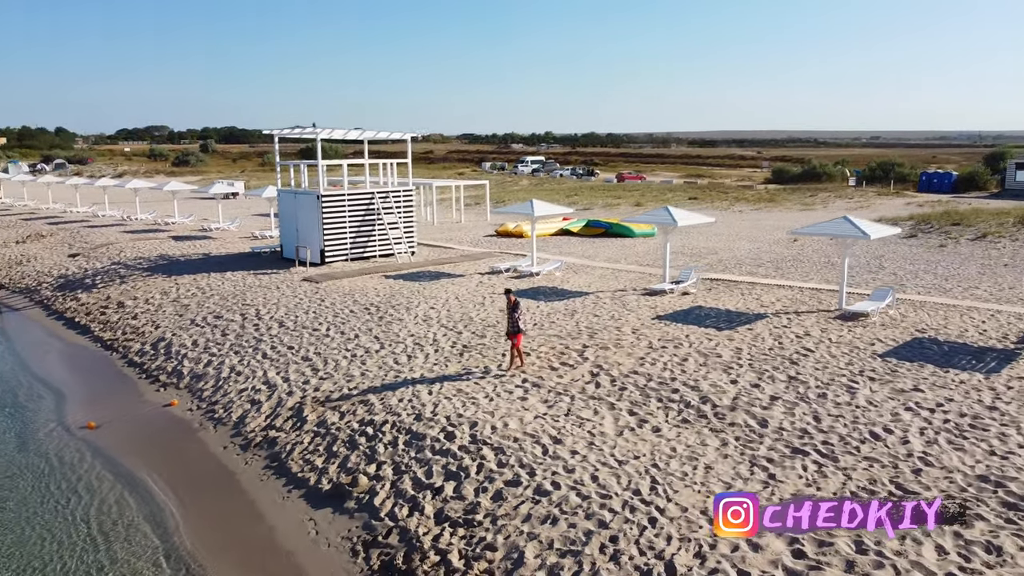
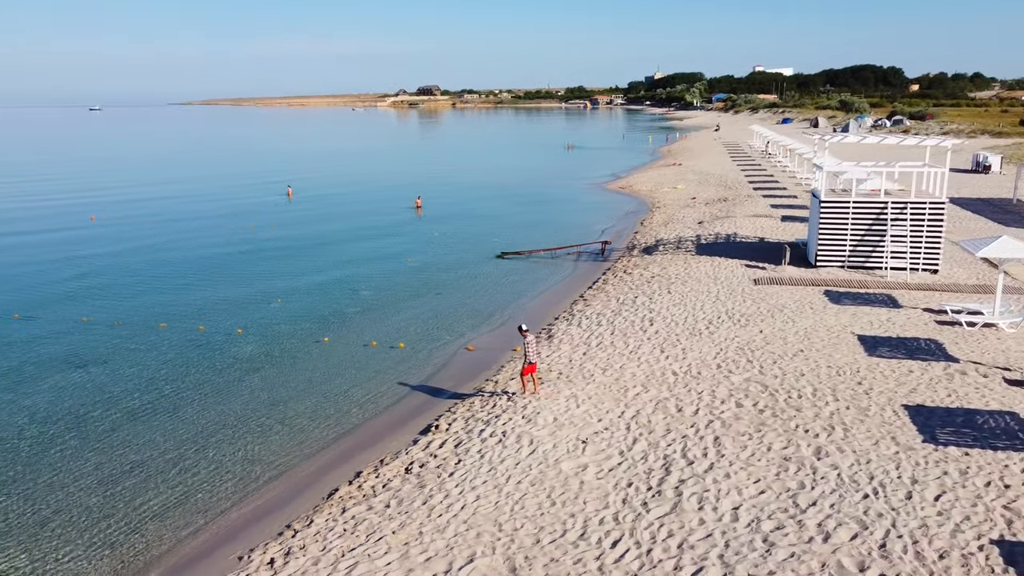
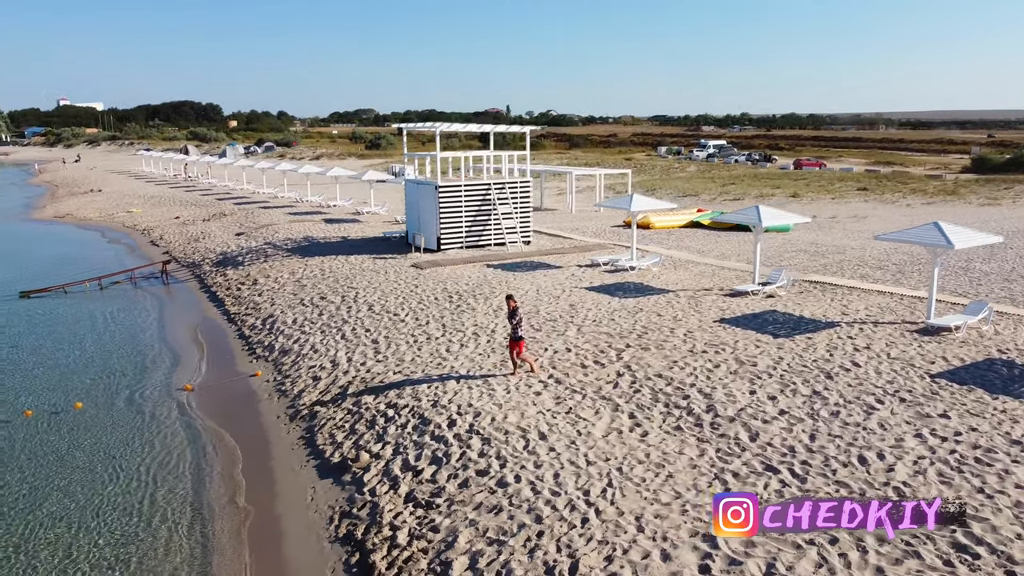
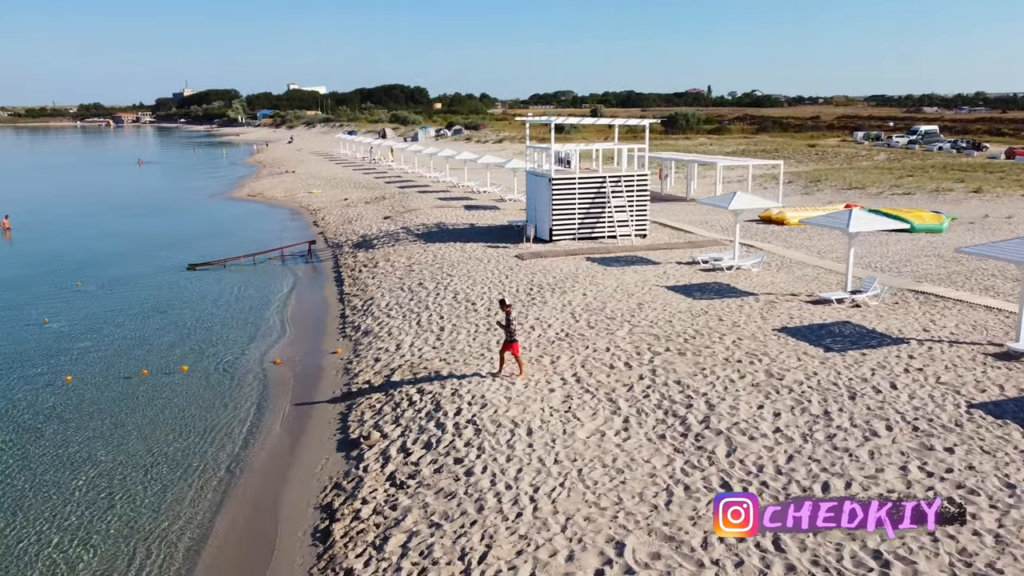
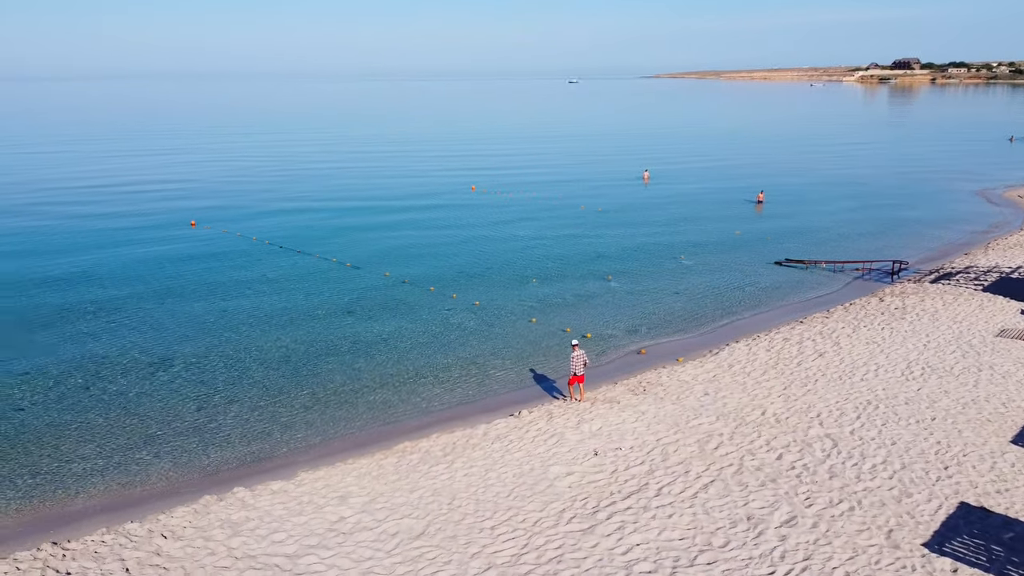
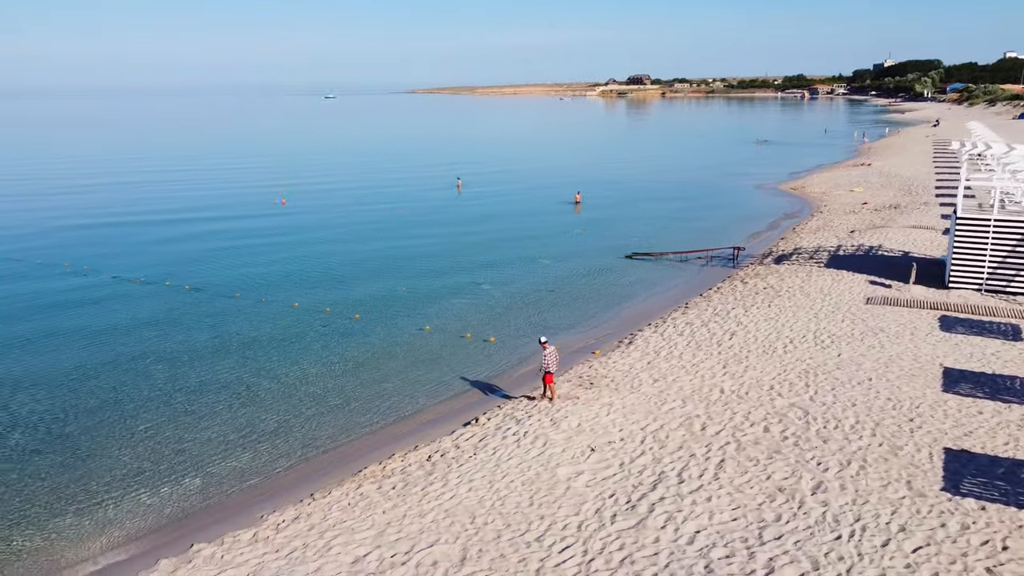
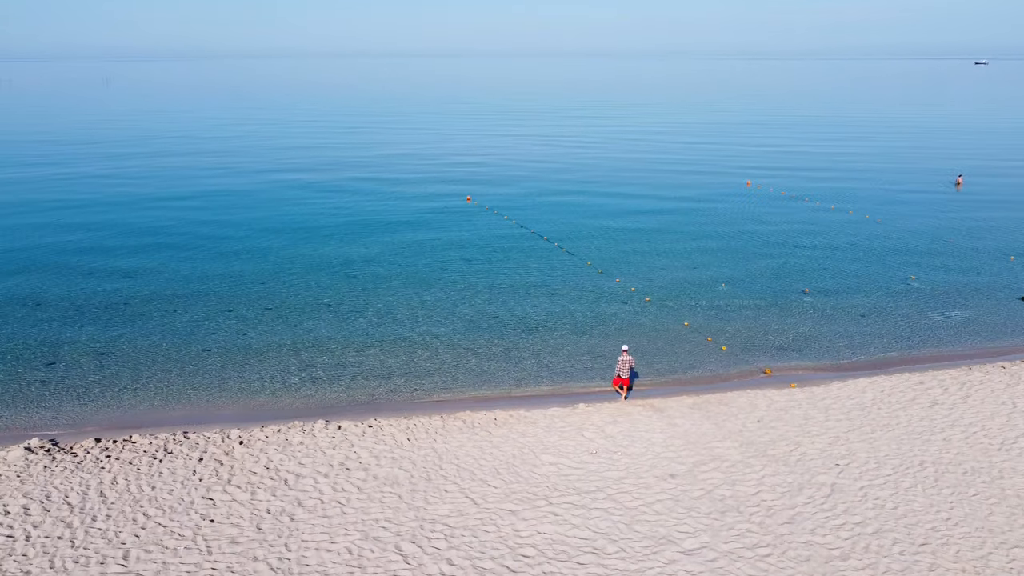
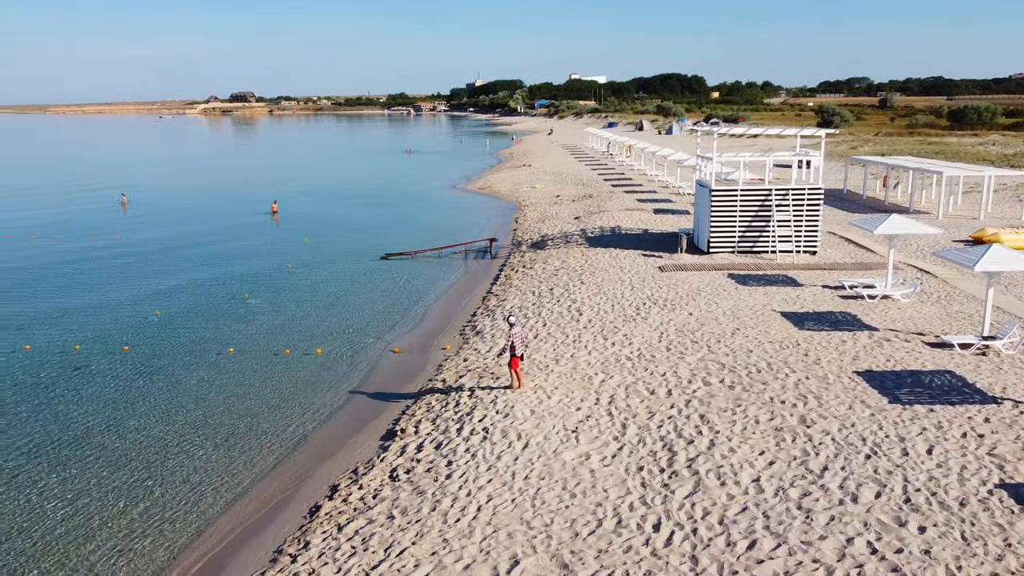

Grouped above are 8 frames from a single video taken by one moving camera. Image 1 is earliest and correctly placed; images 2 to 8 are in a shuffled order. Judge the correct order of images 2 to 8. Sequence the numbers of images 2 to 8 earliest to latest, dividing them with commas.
3, 4, 8, 2, 6, 5, 7
